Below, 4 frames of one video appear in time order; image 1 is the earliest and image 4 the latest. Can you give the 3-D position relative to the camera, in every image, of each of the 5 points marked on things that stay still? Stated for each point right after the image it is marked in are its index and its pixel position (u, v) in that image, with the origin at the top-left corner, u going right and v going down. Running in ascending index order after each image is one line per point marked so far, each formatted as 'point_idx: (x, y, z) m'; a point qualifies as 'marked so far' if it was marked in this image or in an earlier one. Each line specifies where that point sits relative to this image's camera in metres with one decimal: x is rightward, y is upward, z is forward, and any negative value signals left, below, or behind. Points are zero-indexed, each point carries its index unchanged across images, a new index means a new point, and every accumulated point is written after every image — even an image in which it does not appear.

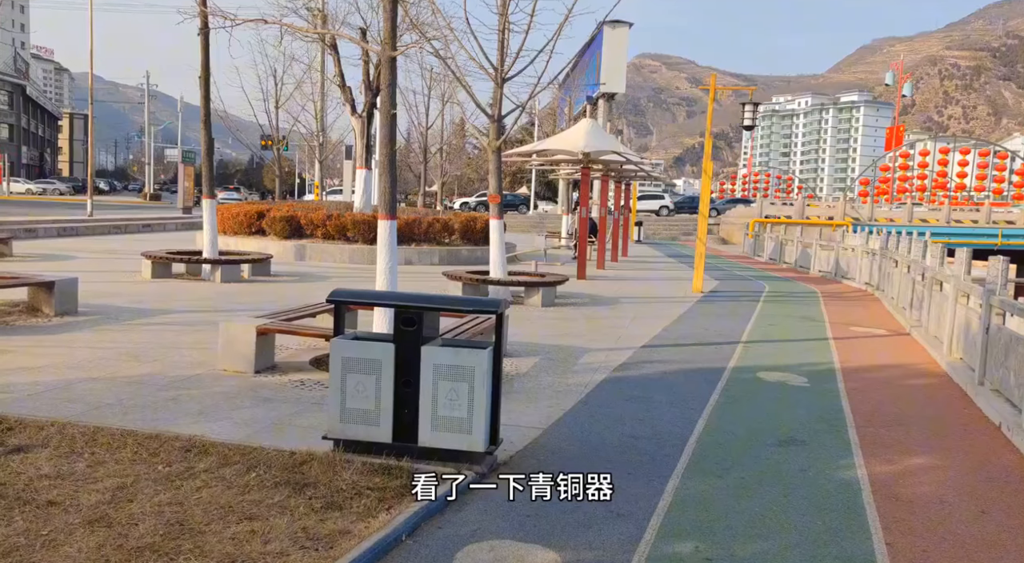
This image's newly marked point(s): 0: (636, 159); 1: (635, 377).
0: (+2.9, +2.9, +19.6) m
1: (+1.2, -0.9, +8.3) m
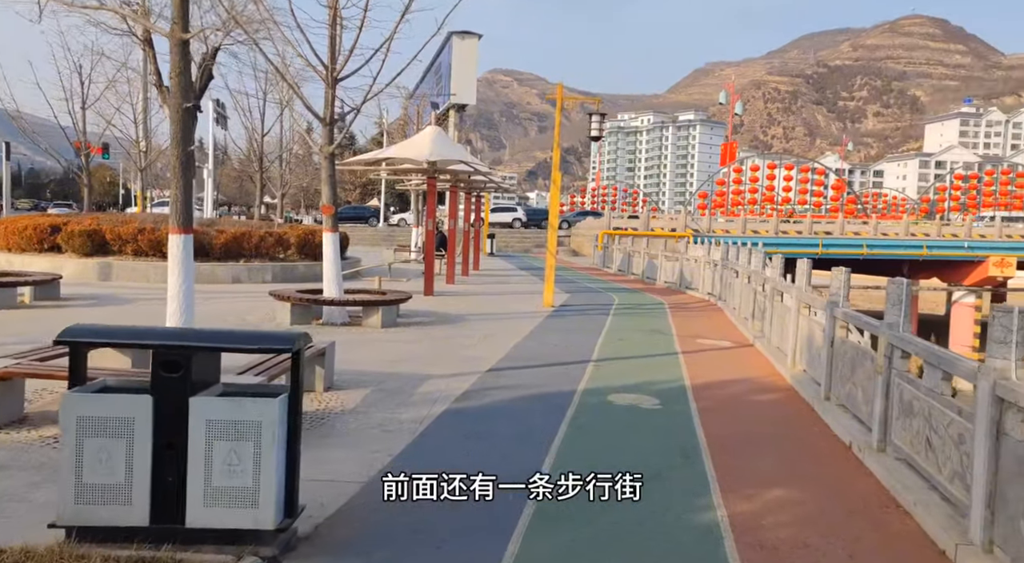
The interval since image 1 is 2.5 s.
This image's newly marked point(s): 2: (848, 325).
0: (-0.7, +2.6, +19.0) m
1: (-0.3, -1.1, +7.5) m
2: (+3.2, -0.4, +7.9) m
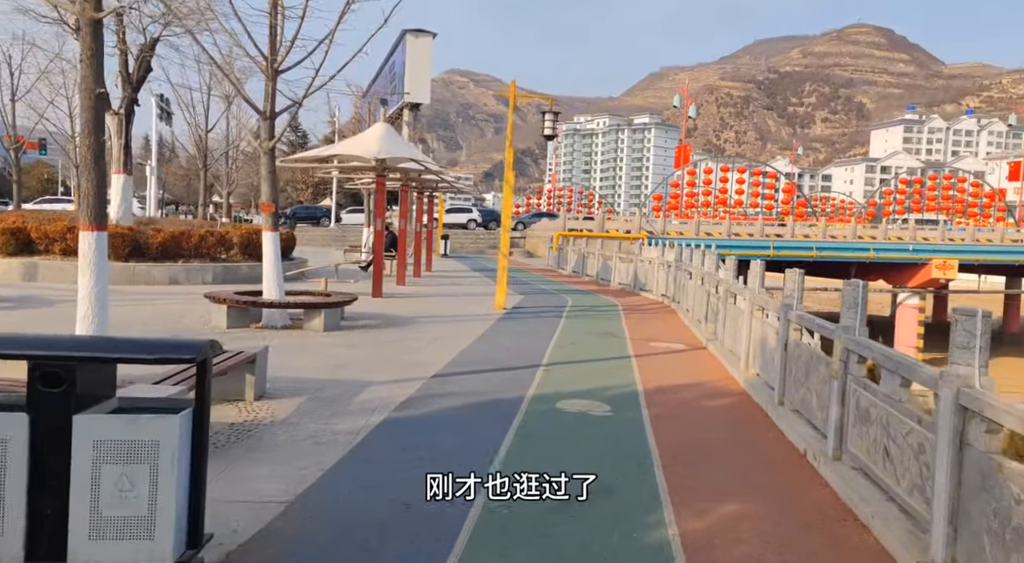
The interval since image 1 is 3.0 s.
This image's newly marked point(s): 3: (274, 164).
0: (-1.7, +2.6, +18.6) m
1: (-0.8, -1.1, +7.1) m
2: (+2.7, -0.4, +7.6) m
3: (-3.3, +1.6, +11.6) m
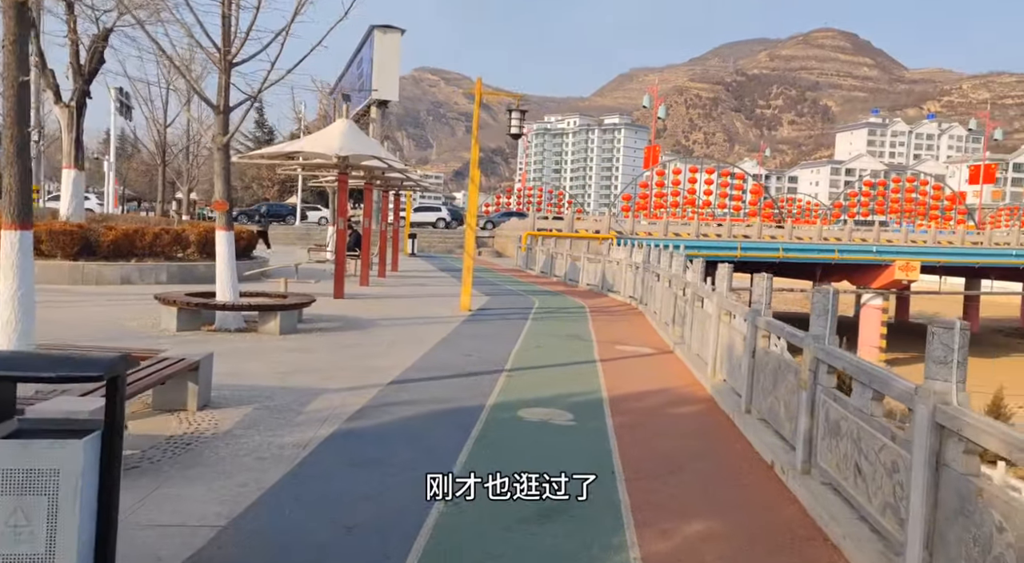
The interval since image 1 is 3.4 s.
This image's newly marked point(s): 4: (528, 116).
0: (-2.5, +2.5, +18.2) m
1: (-1.1, -1.2, +6.8) m
2: (+2.3, -0.5, +7.4) m
3: (-3.8, +1.6, +11.2) m
4: (+0.3, +3.5, +17.7) m
